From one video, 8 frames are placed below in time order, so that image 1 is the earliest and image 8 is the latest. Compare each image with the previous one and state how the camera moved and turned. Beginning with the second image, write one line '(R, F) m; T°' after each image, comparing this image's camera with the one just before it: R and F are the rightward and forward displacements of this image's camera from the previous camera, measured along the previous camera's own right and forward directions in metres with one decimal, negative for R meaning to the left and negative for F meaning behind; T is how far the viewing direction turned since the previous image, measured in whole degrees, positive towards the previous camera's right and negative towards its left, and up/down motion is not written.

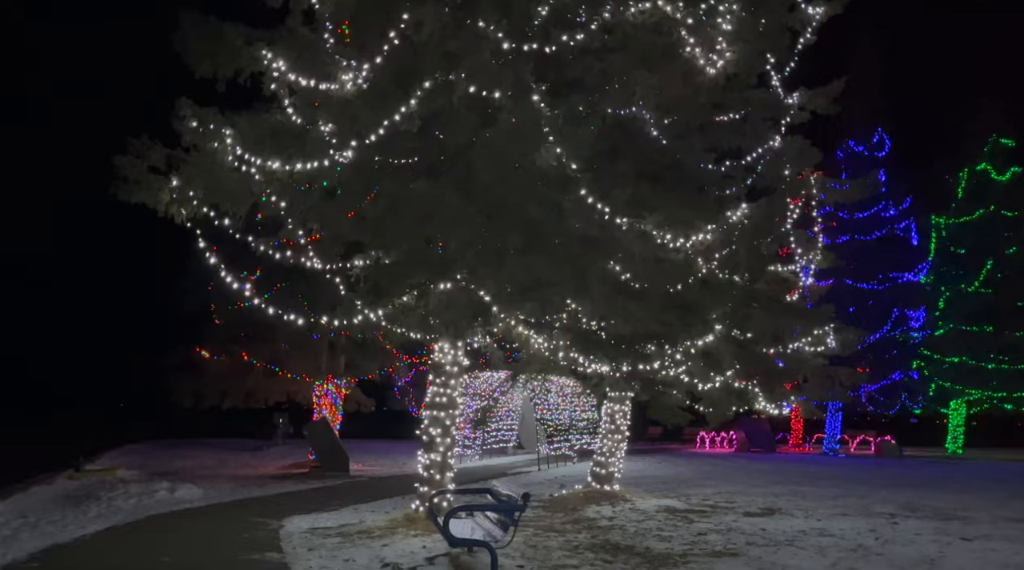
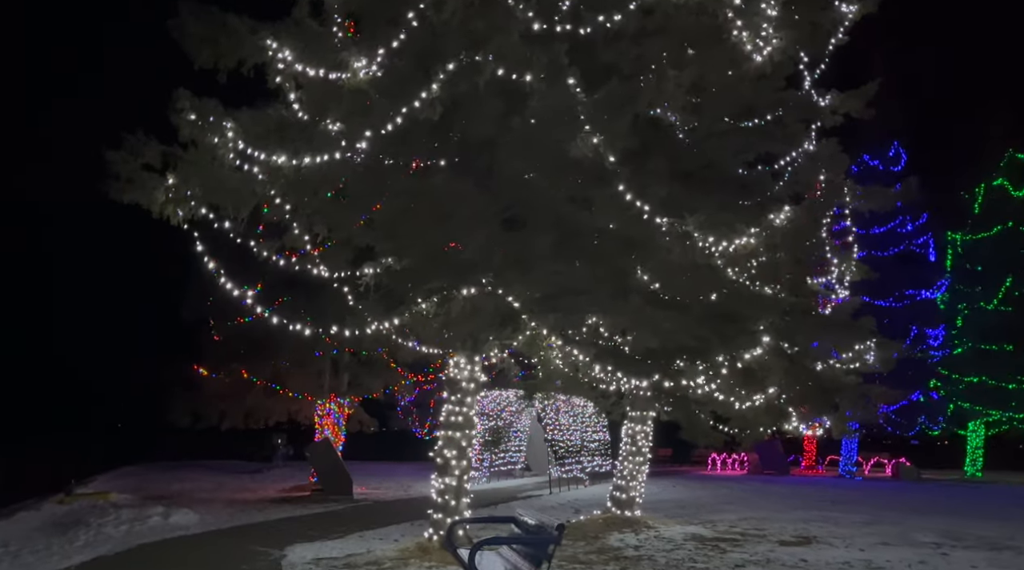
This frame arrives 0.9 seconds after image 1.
(-0.2, +0.7) m; 0°
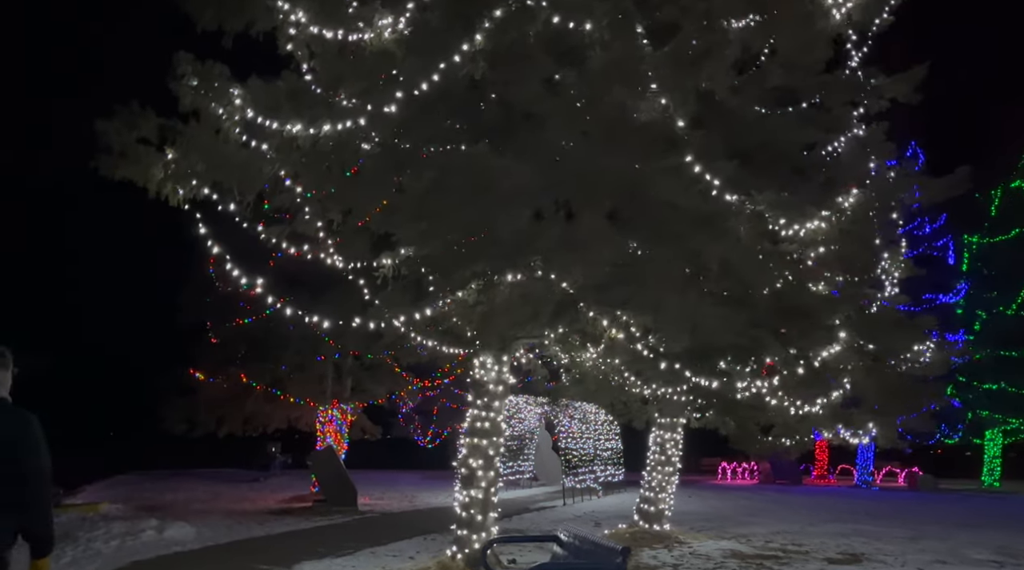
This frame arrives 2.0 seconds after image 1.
(-0.4, +0.9) m; 0°
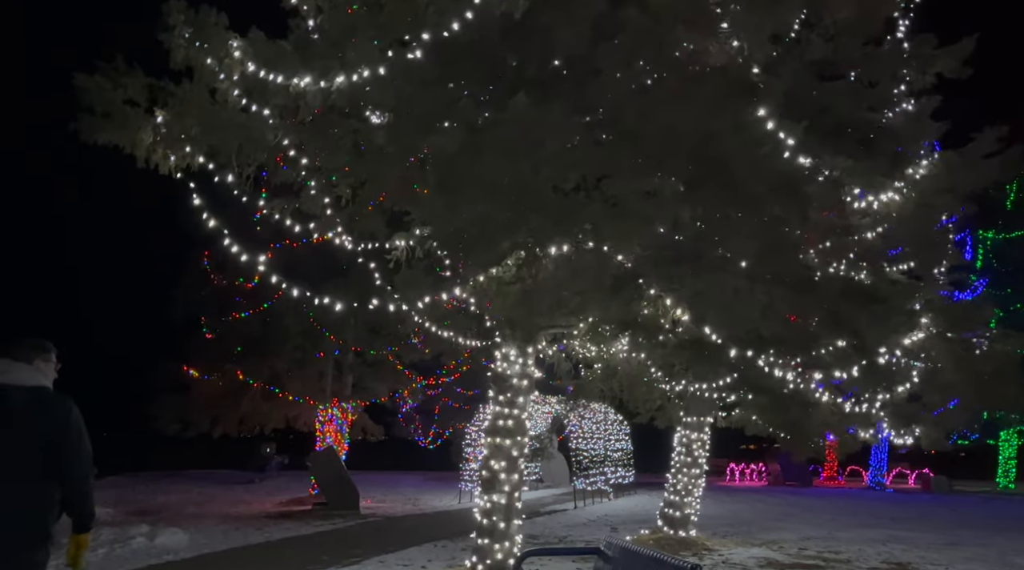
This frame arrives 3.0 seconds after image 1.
(-0.3, +0.8) m; 0°
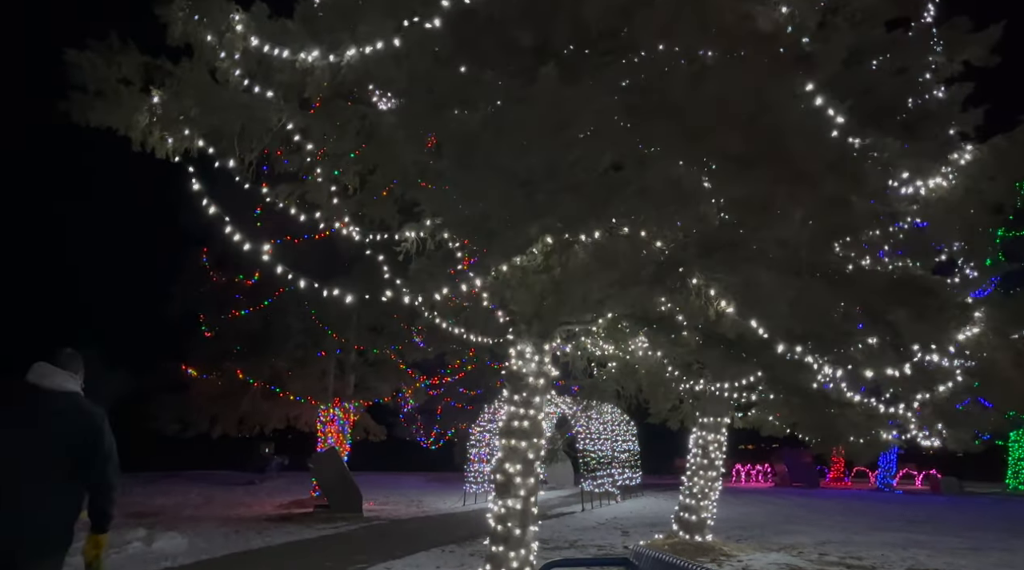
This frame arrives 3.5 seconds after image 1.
(-0.1, +0.4) m; 0°
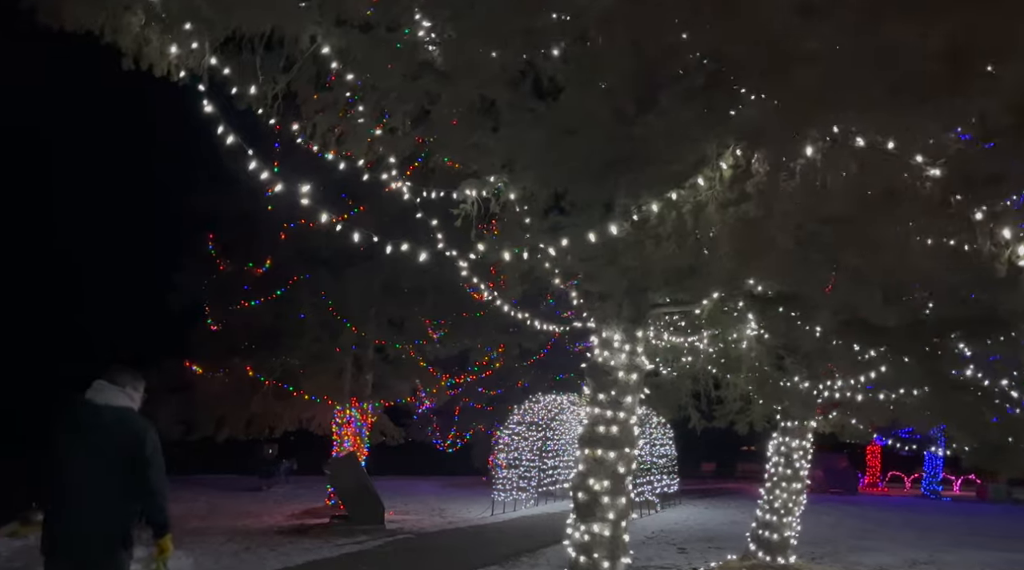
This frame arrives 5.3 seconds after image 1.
(-0.6, +1.5) m; 0°
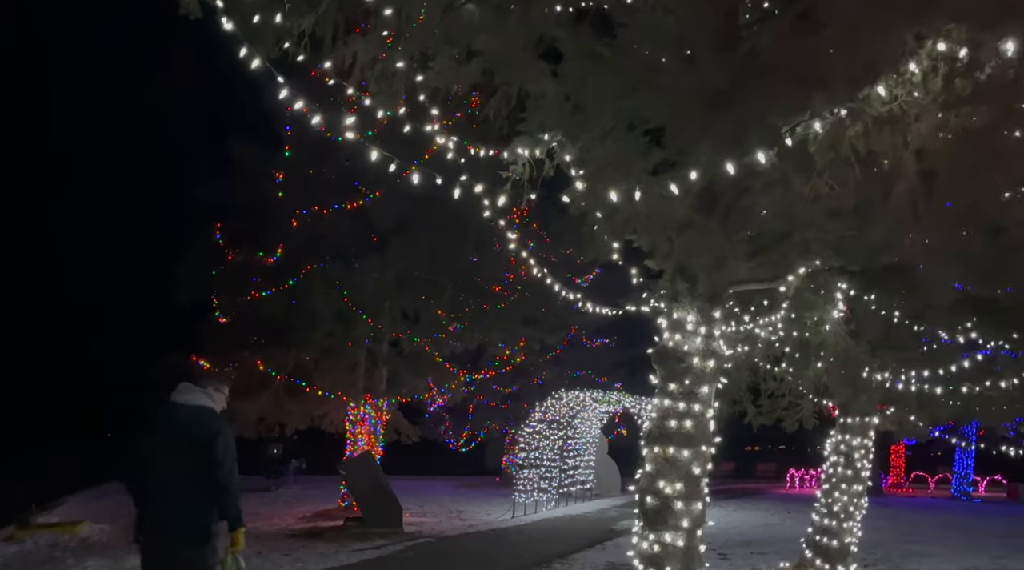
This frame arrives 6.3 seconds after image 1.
(-0.3, +0.8) m; 0°
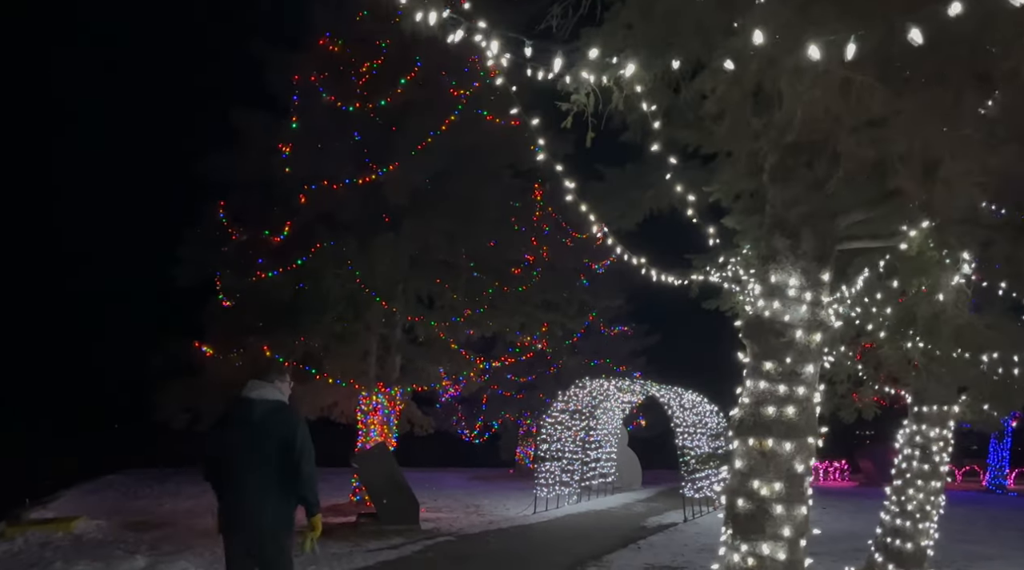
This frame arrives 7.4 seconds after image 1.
(-0.3, +1.0) m; 0°
